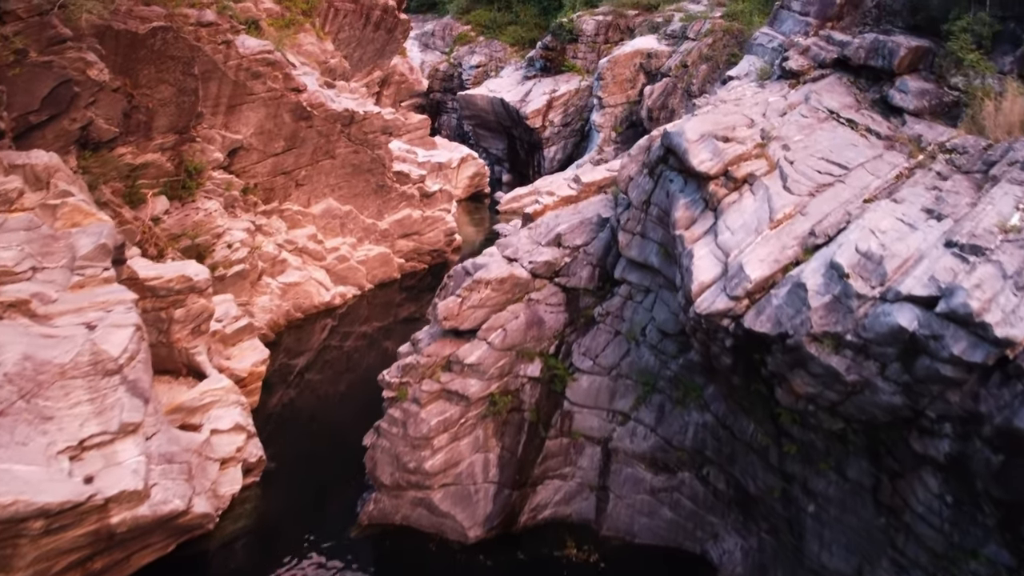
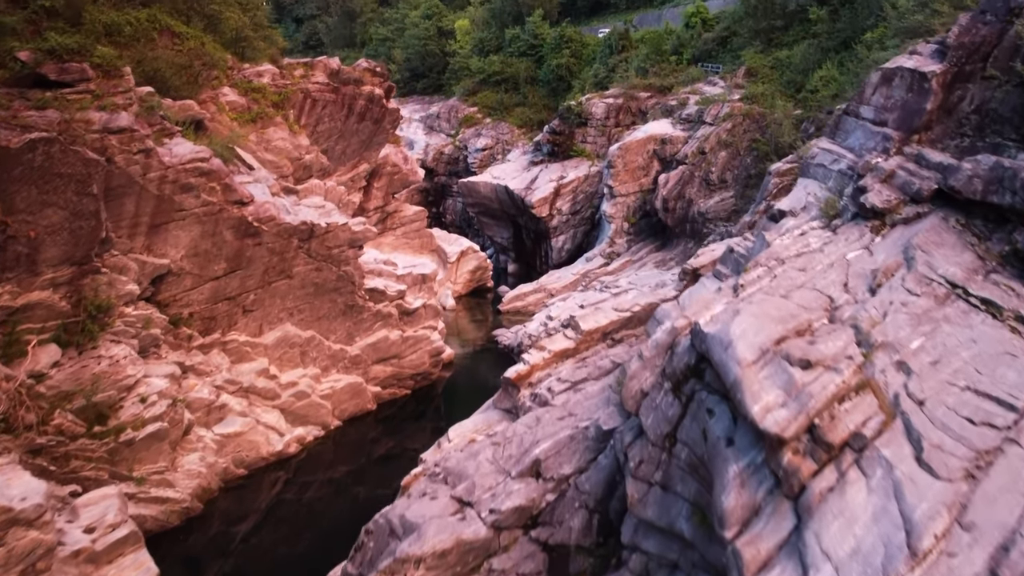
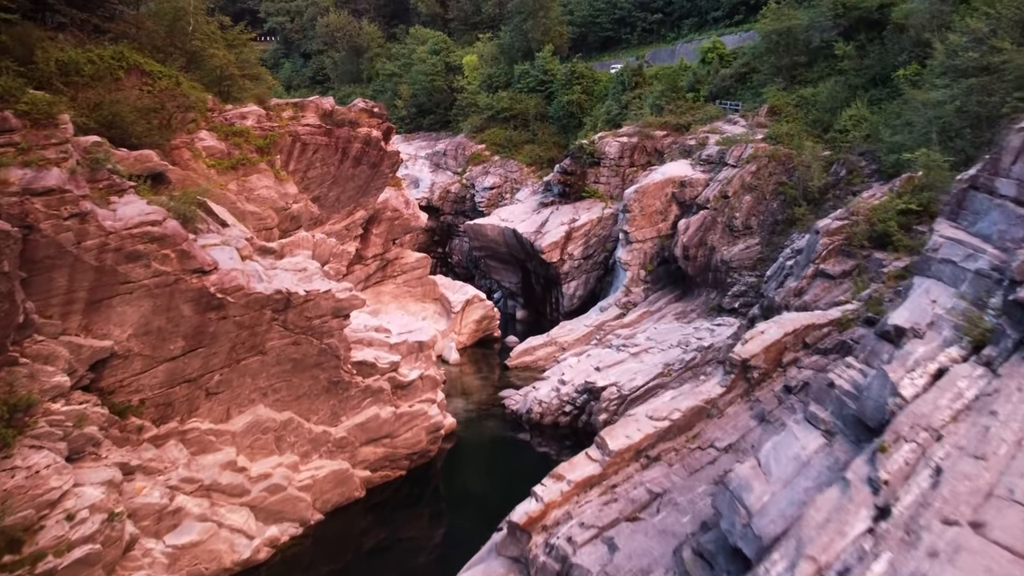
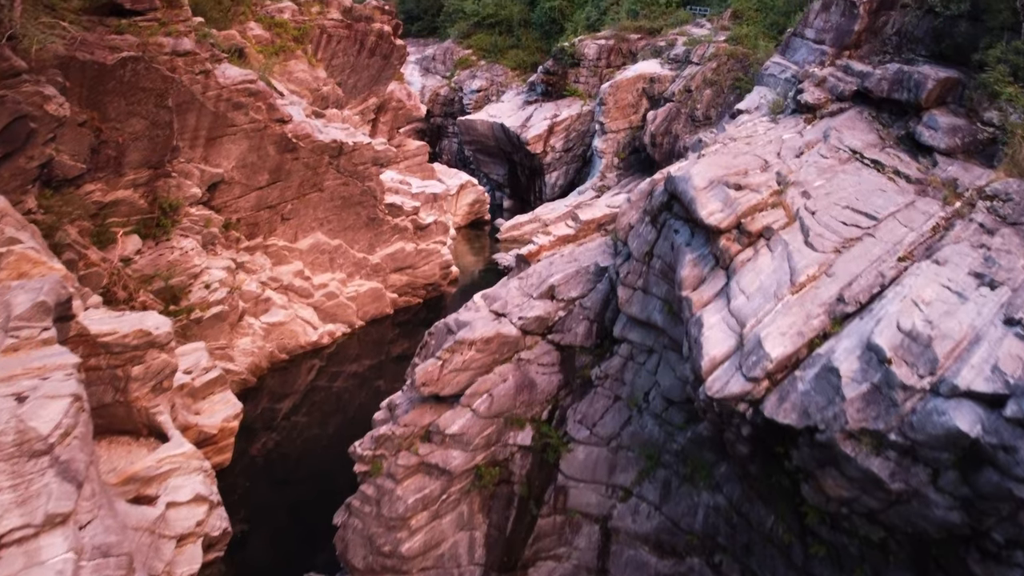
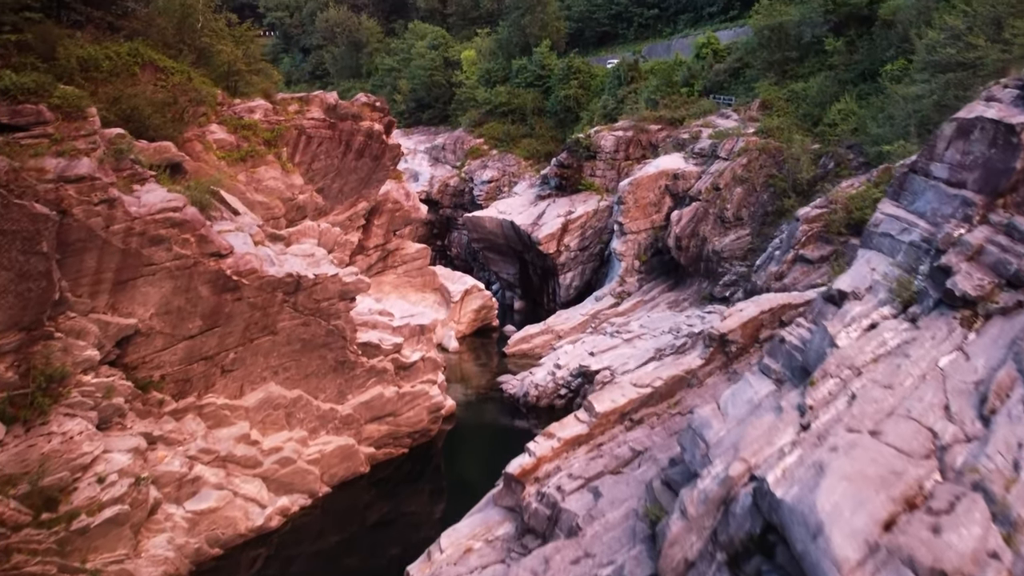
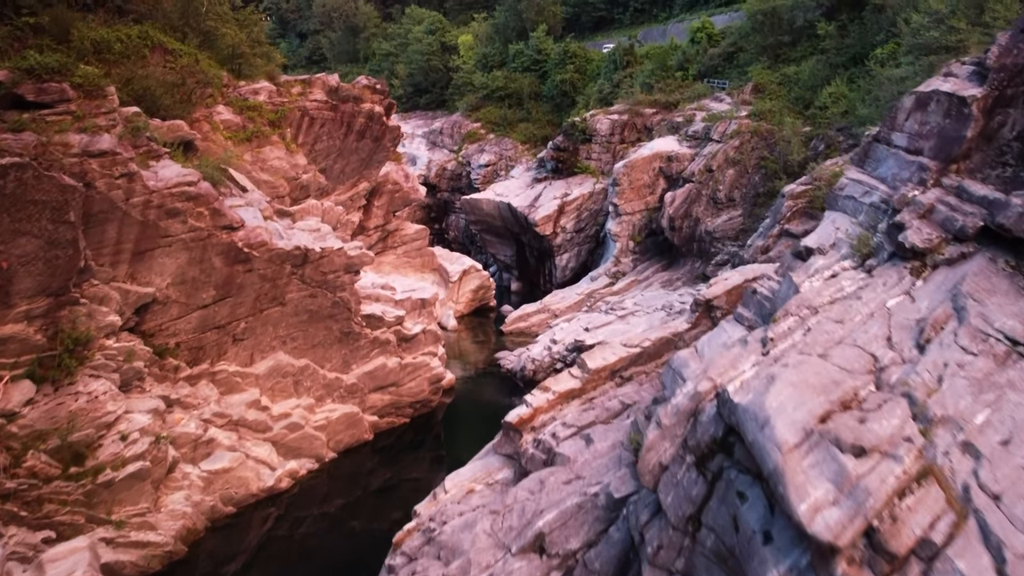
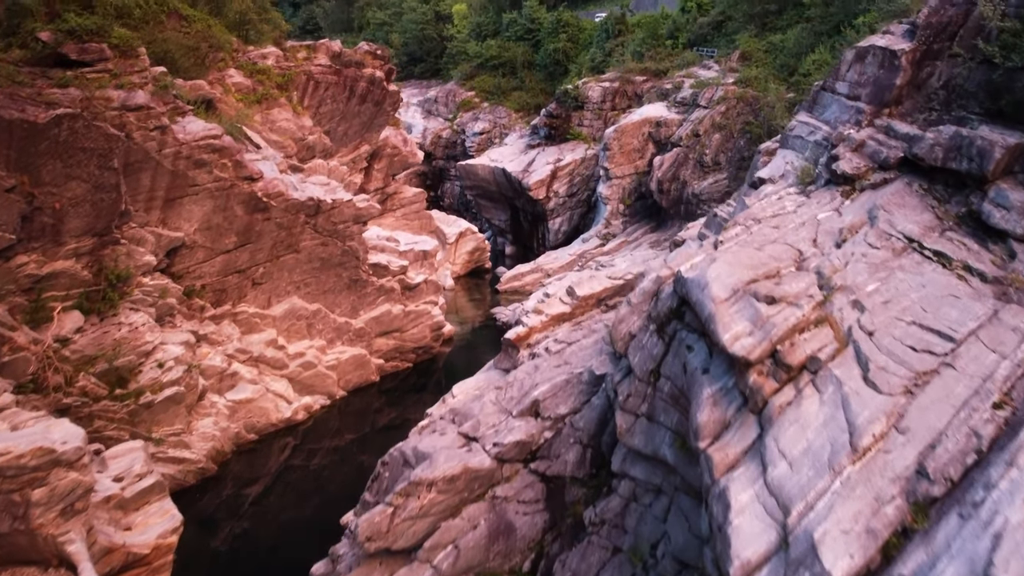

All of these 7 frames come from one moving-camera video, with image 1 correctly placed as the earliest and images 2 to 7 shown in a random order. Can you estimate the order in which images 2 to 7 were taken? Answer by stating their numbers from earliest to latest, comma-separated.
4, 7, 2, 6, 5, 3
